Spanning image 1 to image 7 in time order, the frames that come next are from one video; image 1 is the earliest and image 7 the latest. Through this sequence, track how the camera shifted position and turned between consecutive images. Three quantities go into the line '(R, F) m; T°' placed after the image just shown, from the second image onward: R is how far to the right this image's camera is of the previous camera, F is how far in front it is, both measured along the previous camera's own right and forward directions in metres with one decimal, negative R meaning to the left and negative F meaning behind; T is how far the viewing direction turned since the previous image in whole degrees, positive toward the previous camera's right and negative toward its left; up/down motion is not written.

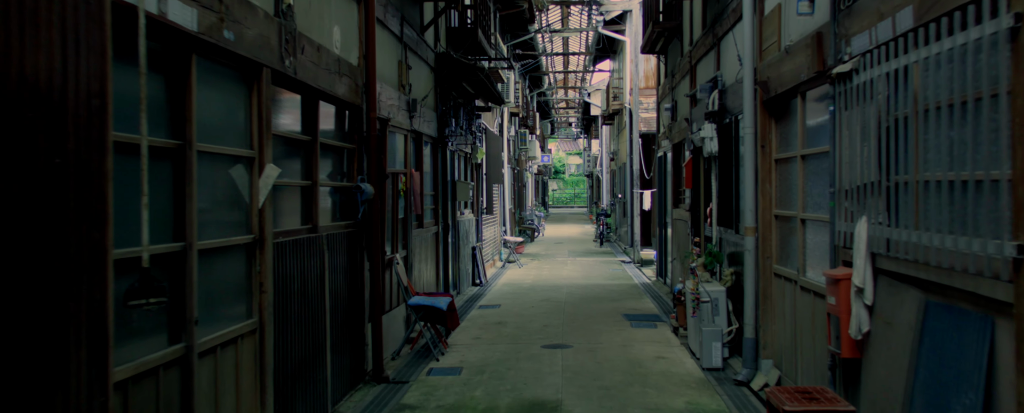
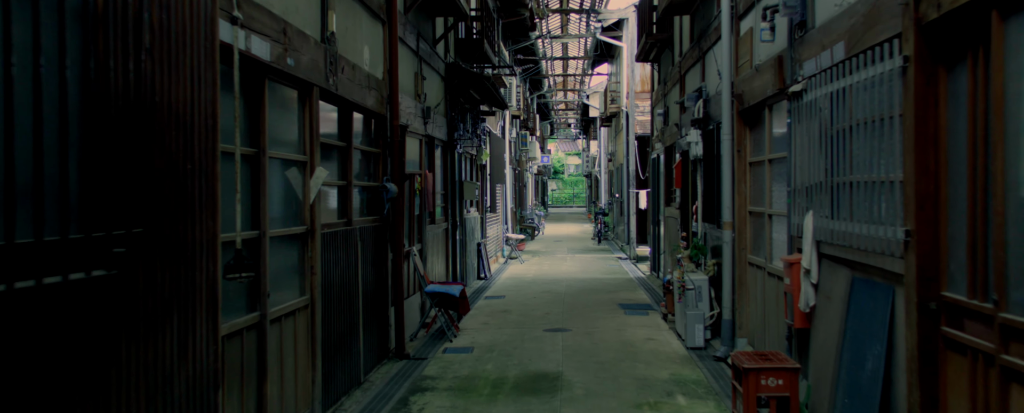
(-0.1, -0.8) m; 0°
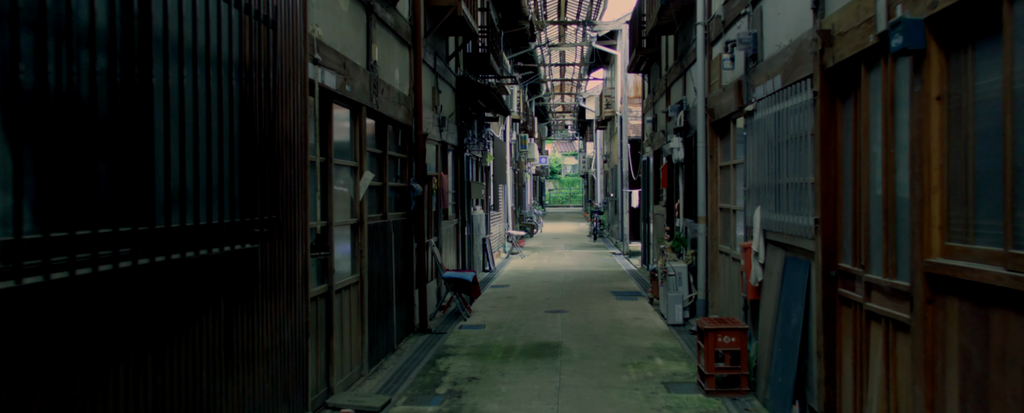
(-0.1, -1.2) m; 0°
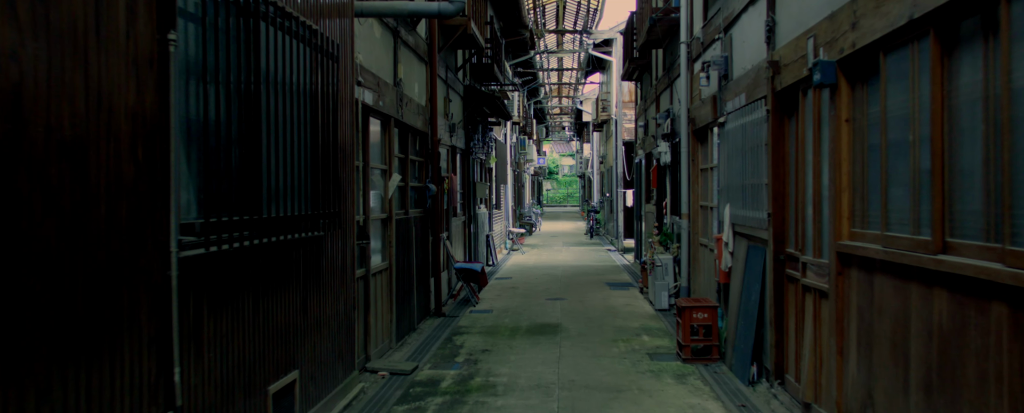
(-0.1, -1.1) m; 0°
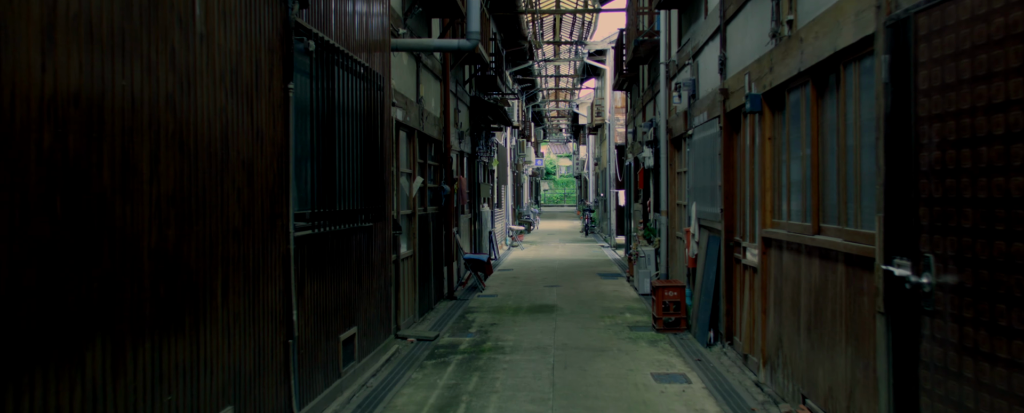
(-0.1, -1.4) m; 0°
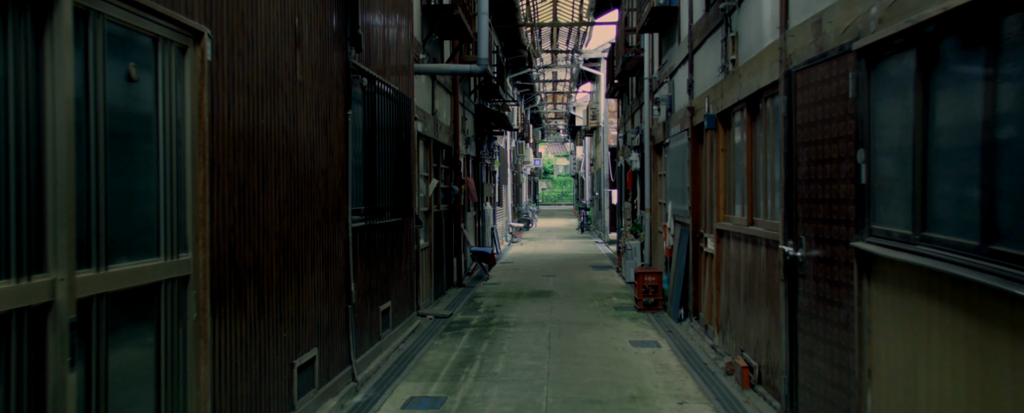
(-0.1, -1.4) m; 0°
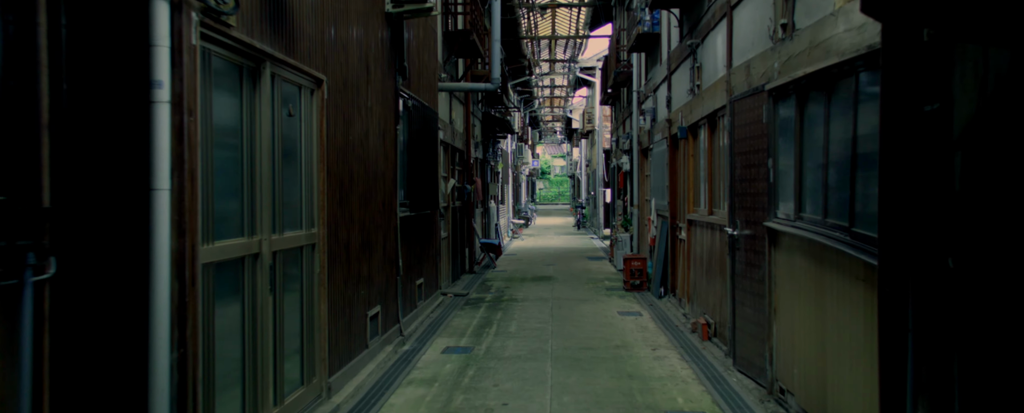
(-0.2, -1.7) m; 0°
